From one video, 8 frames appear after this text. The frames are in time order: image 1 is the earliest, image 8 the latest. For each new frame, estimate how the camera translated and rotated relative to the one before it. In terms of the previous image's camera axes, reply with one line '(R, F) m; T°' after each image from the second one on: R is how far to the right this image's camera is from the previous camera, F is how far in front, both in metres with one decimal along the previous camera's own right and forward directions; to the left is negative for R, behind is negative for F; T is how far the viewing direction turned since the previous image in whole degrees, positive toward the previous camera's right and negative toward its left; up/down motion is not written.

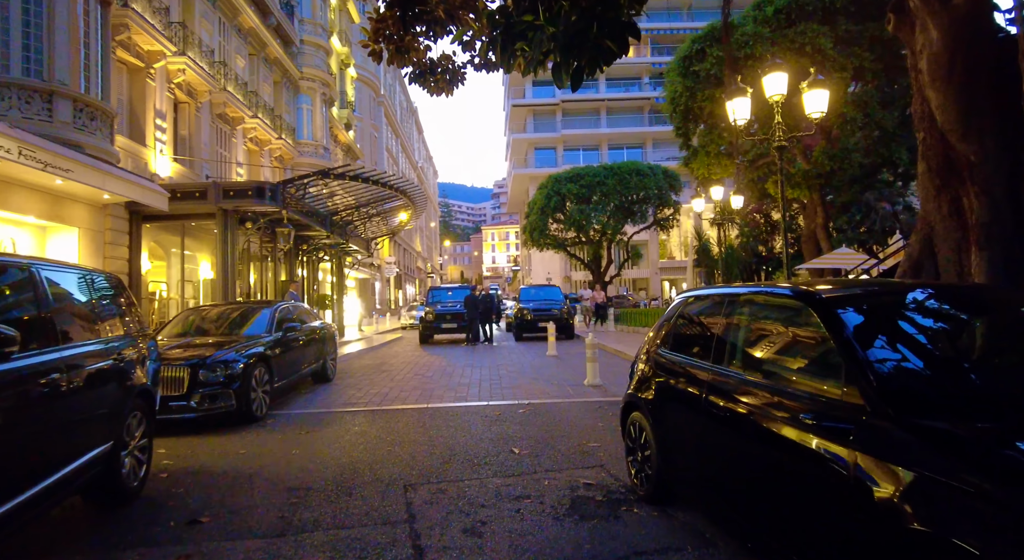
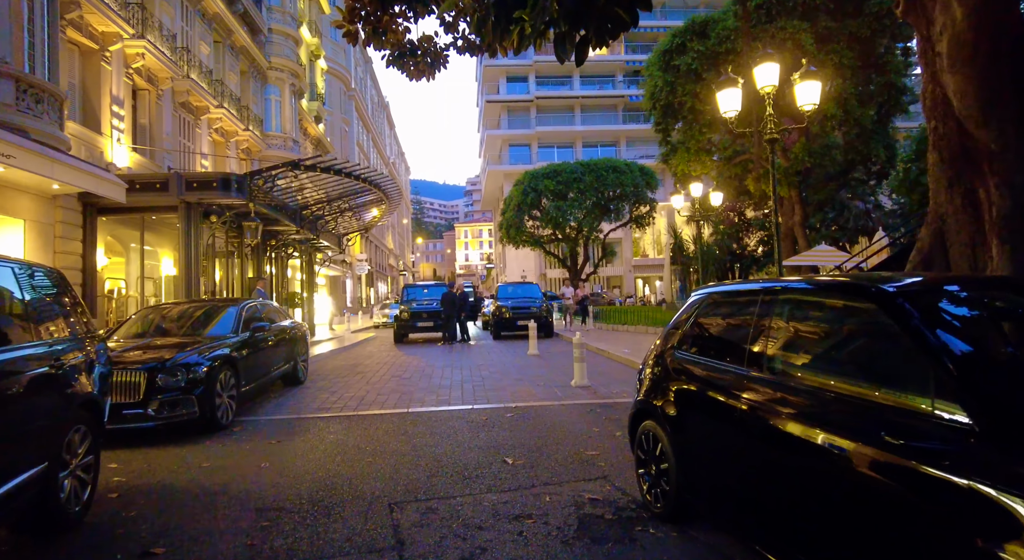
(-0.2, +0.4) m; +3°
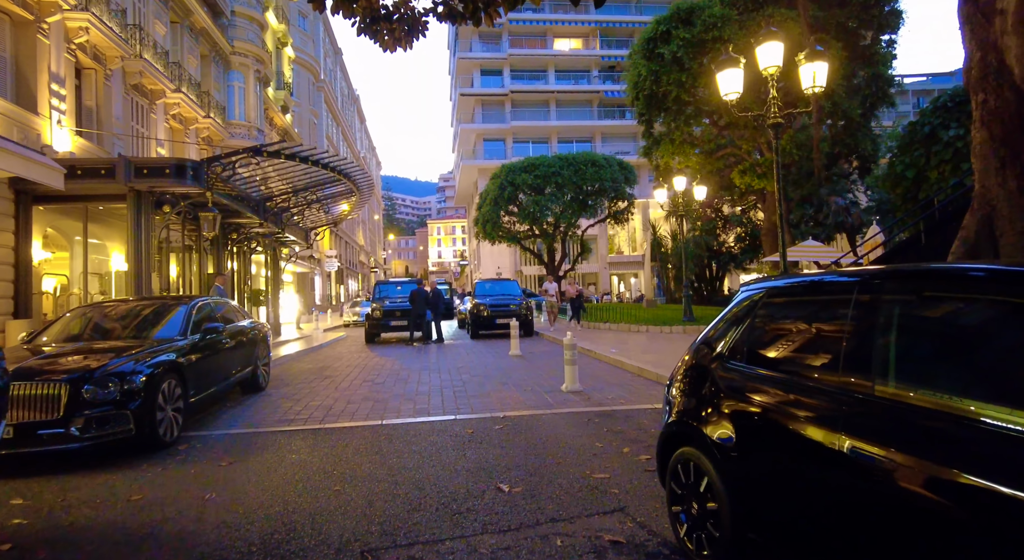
(-0.2, +0.8) m; +3°
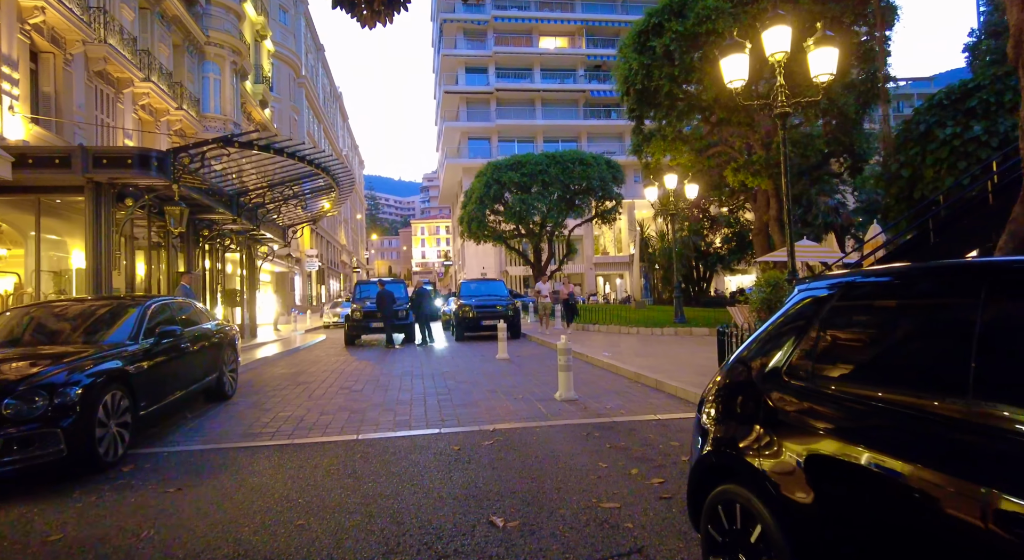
(-0.1, +0.6) m; +2°
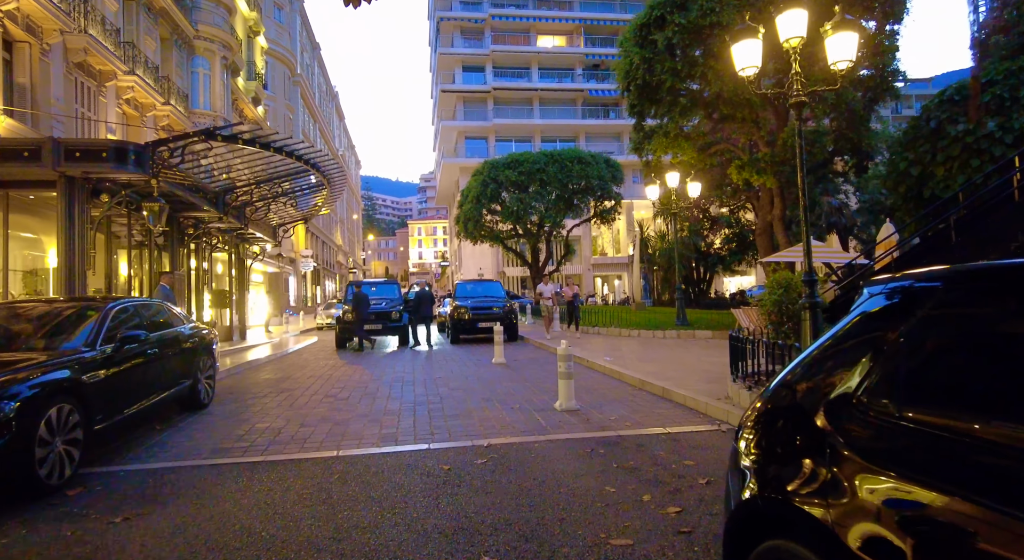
(0.0, +0.6) m; 0°
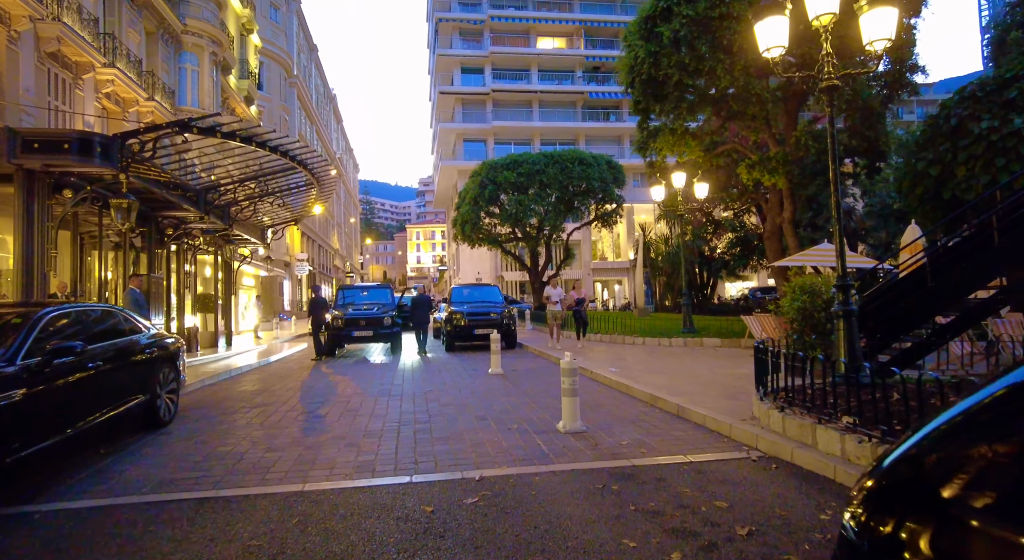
(0.0, +0.8) m; 0°
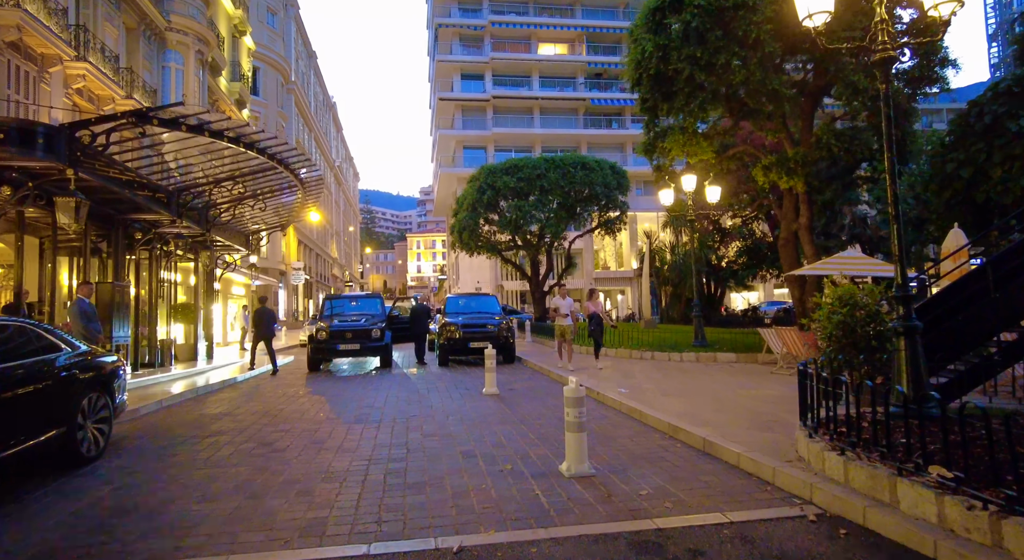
(+0.1, +1.1) m; 0°
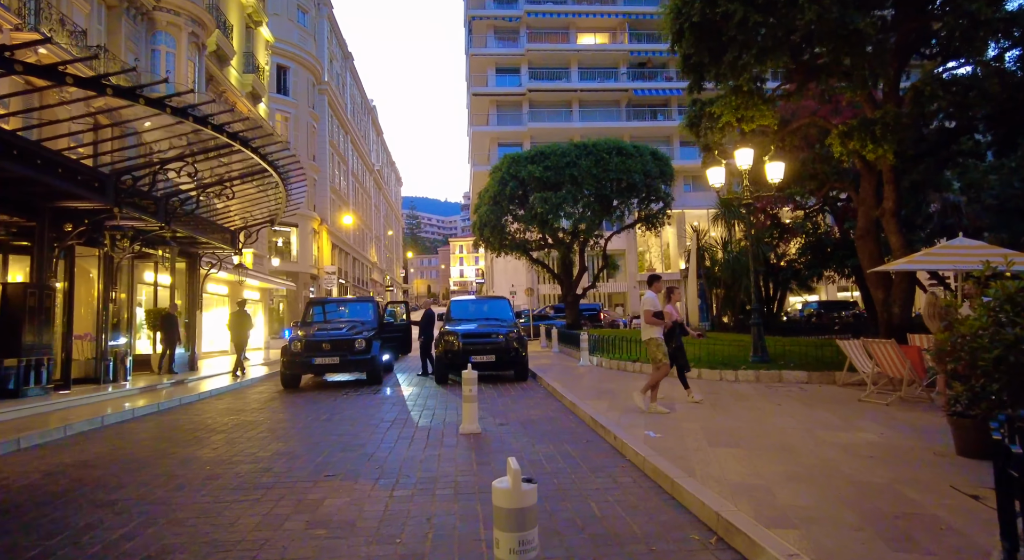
(+0.8, +2.8) m; -5°
